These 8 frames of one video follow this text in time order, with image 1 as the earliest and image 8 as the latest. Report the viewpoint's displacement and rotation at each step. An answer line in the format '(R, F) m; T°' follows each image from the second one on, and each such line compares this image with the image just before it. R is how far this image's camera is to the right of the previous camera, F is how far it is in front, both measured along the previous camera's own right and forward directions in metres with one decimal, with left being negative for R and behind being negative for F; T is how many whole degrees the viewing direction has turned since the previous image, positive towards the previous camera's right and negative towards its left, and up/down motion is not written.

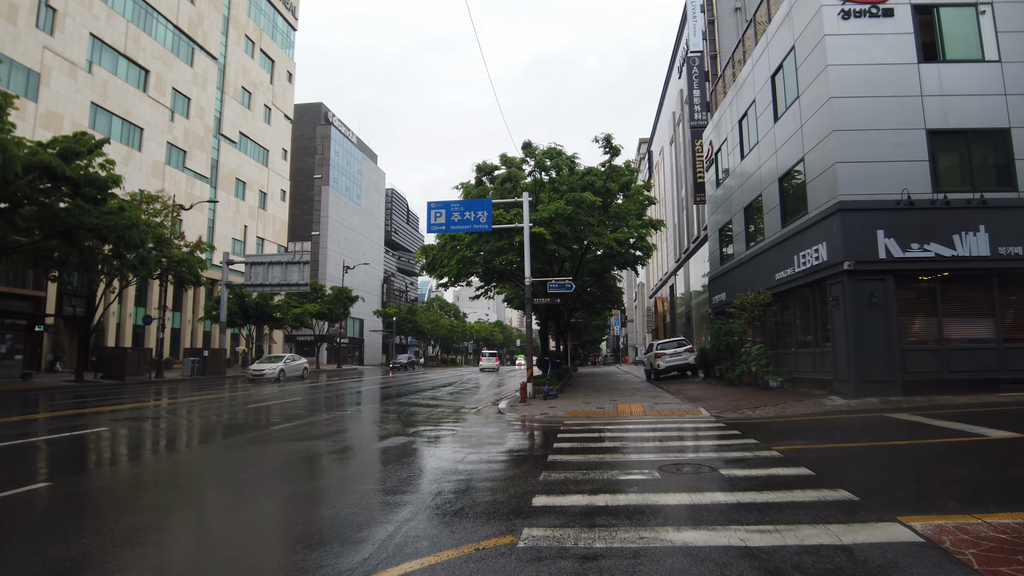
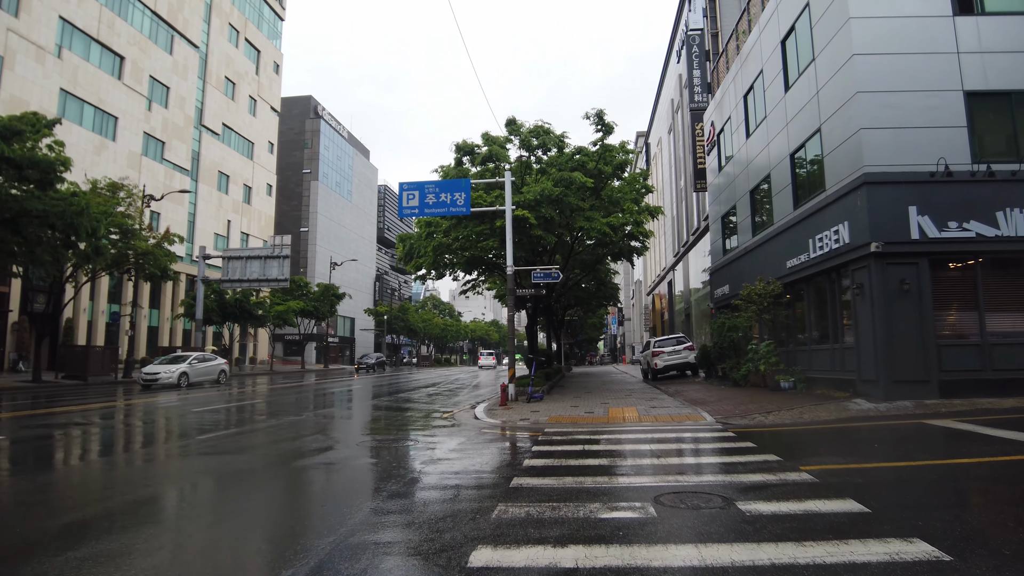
(+0.5, +2.0) m; 0°
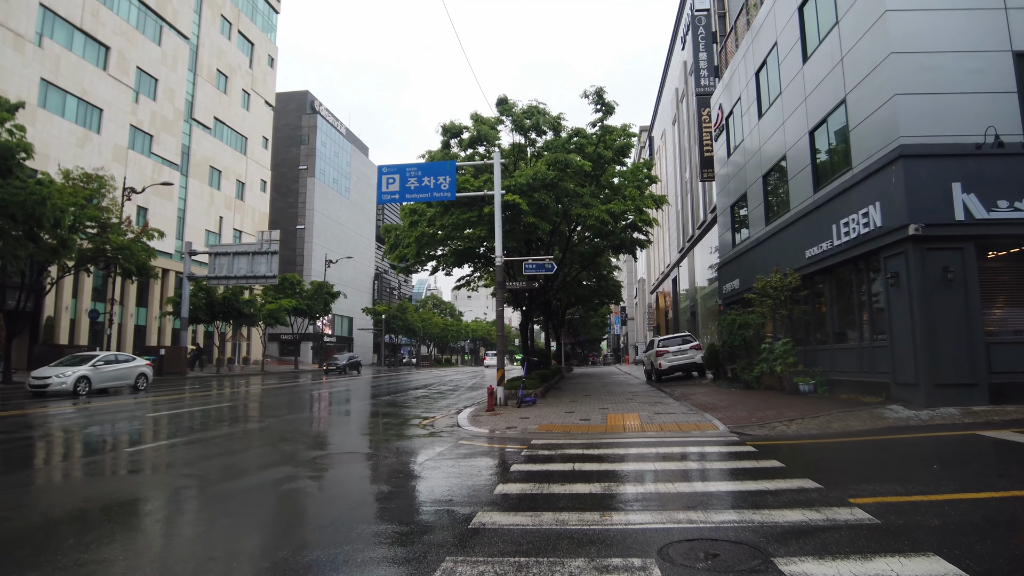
(+0.3, +1.6) m; 0°
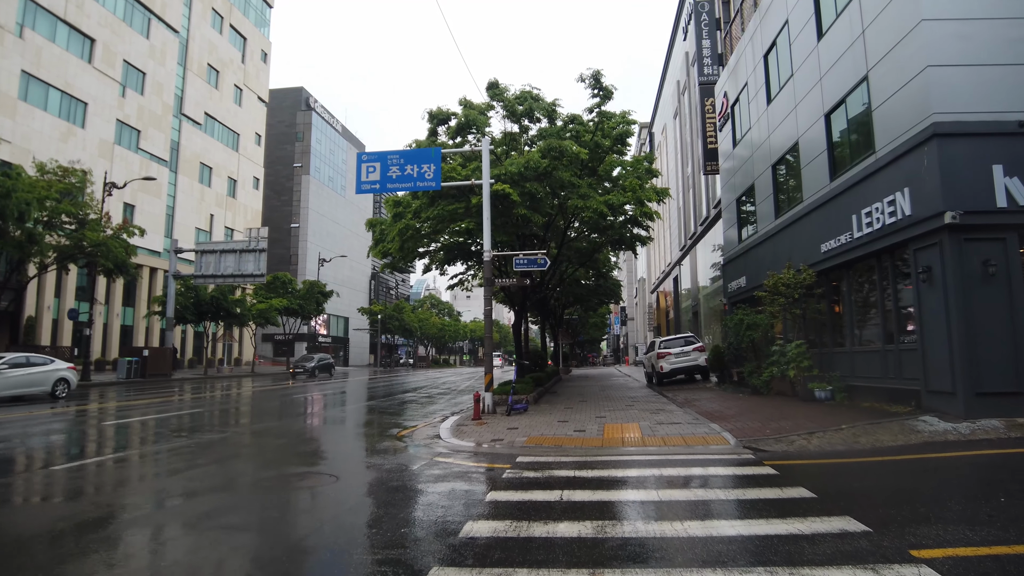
(+0.2, +1.3) m; 0°
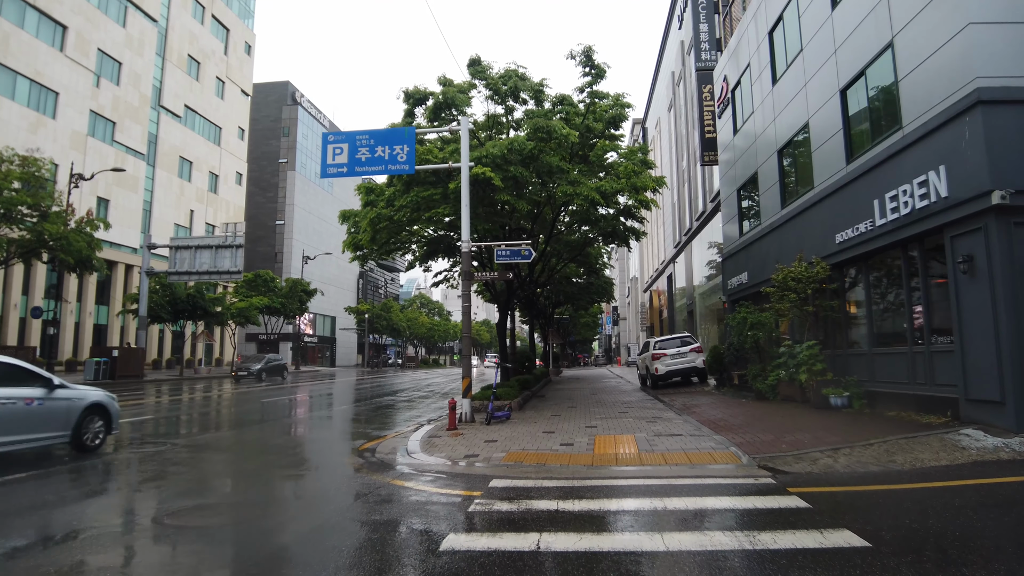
(+0.2, +1.4) m; +1°
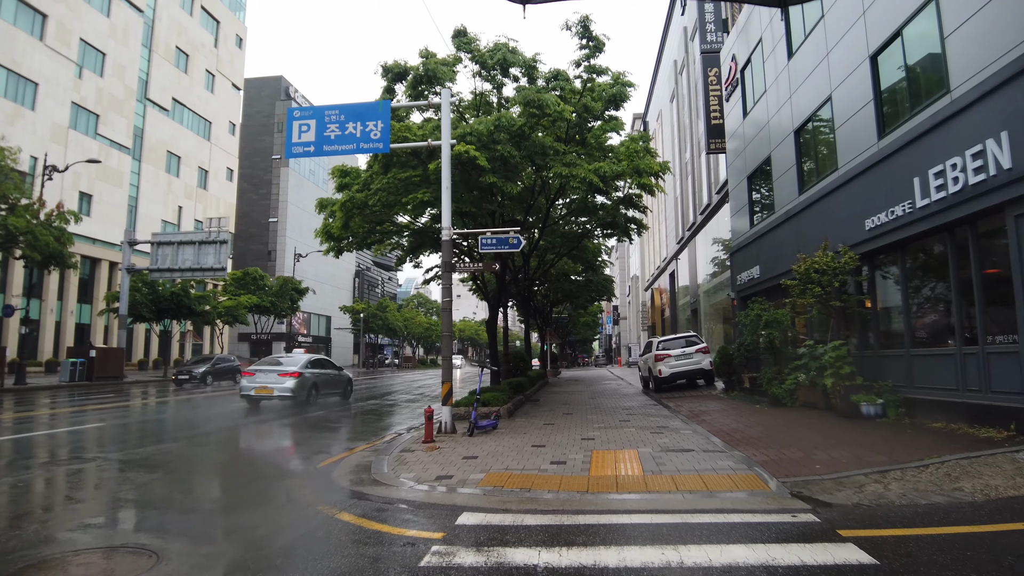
(+0.2, +1.5) m; 0°
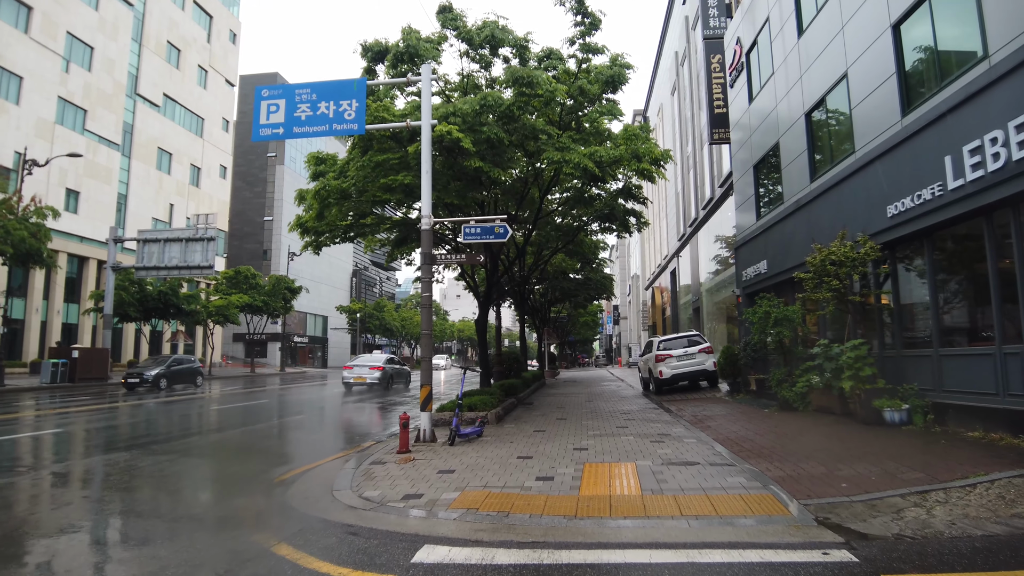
(+0.2, +1.0) m; 0°
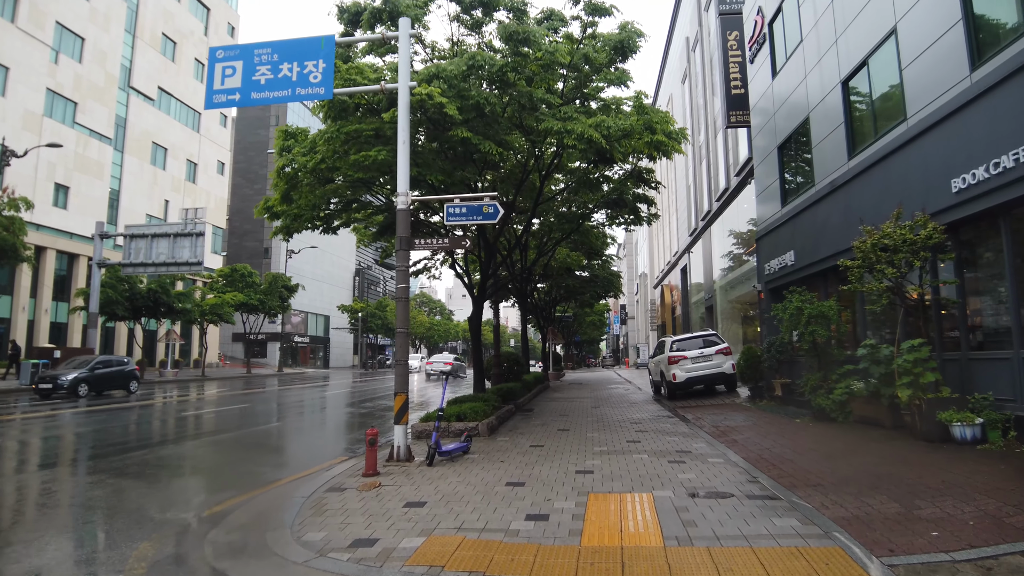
(+0.2, +1.6) m; -1°
